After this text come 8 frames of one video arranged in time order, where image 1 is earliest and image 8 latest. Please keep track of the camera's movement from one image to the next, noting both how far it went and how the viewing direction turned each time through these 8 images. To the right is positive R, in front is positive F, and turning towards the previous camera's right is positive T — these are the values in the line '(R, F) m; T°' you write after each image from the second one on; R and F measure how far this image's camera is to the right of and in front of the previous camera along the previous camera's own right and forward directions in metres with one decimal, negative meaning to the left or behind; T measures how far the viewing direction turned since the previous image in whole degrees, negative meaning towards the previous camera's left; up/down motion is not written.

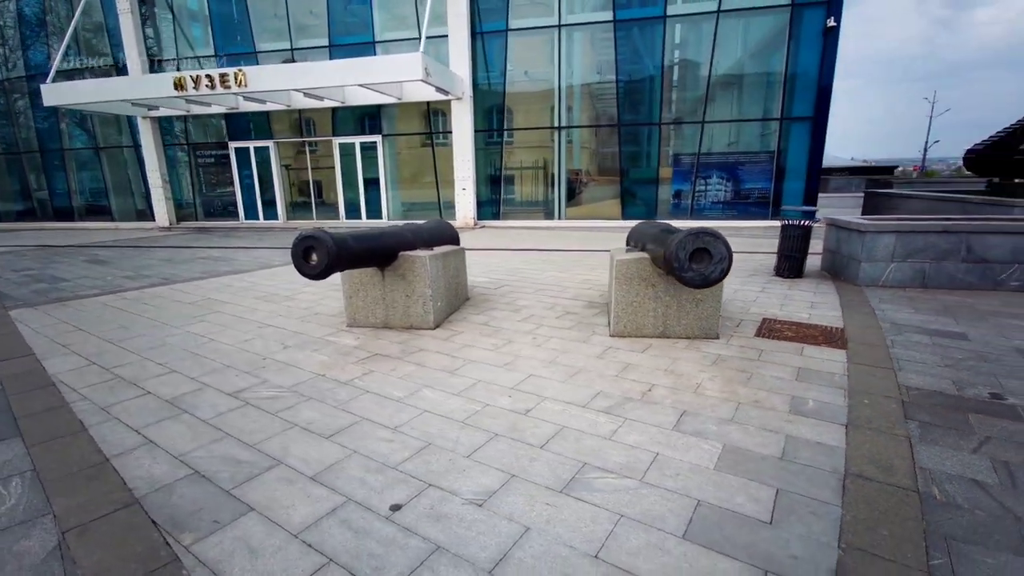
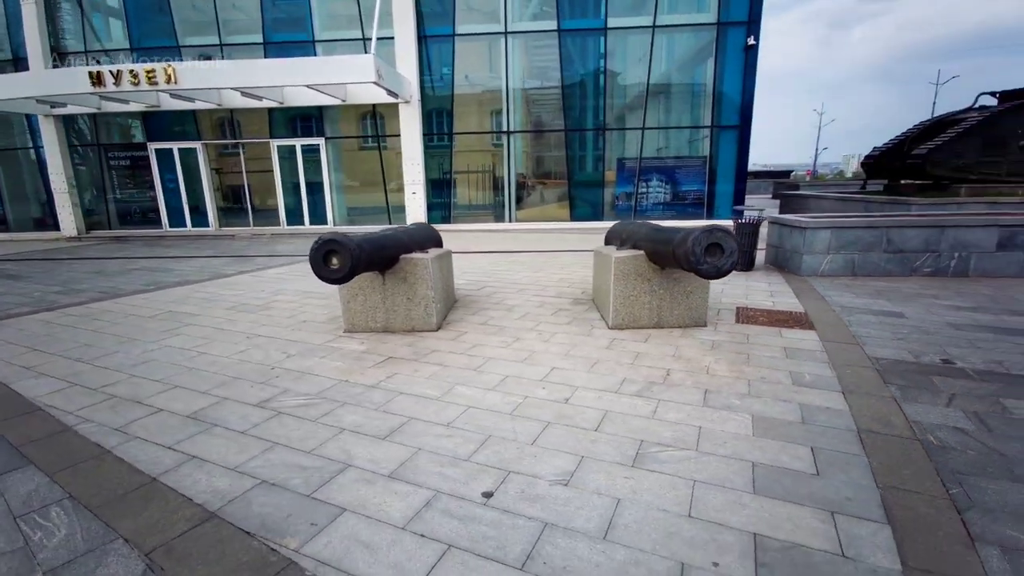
(-0.8, -0.1) m; +8°
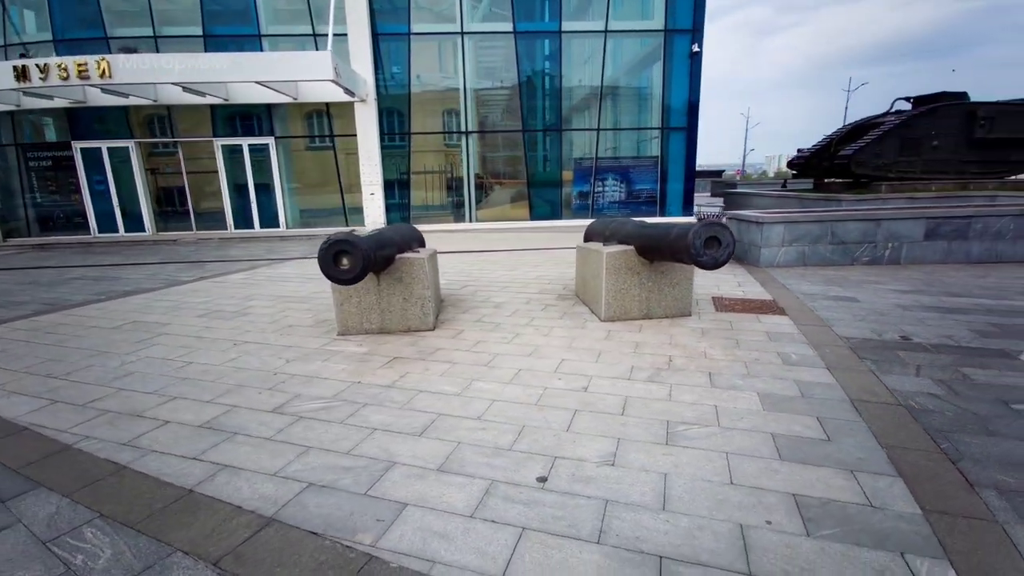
(-0.6, -0.1) m; +6°
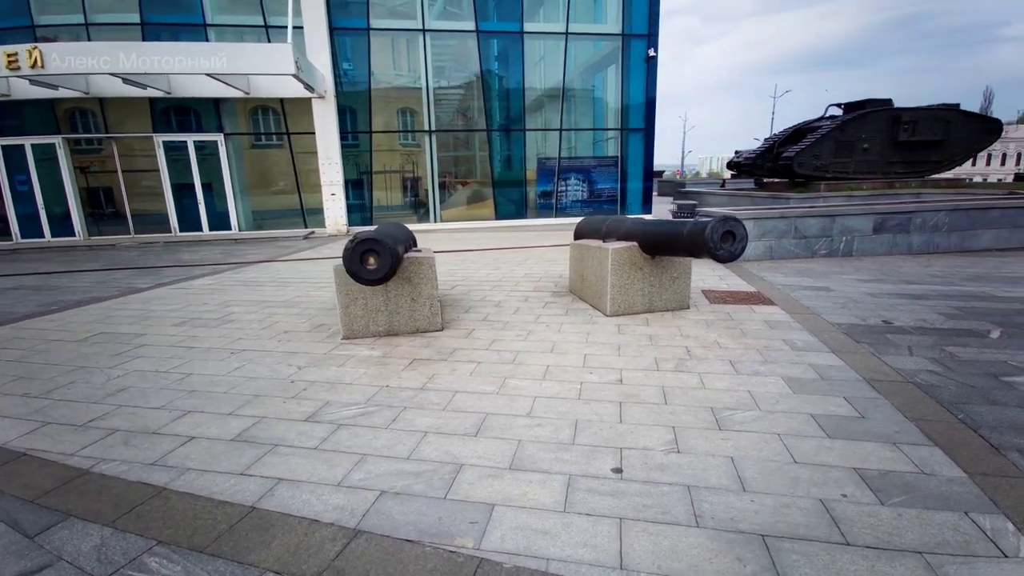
(-0.7, 0.0) m; +6°
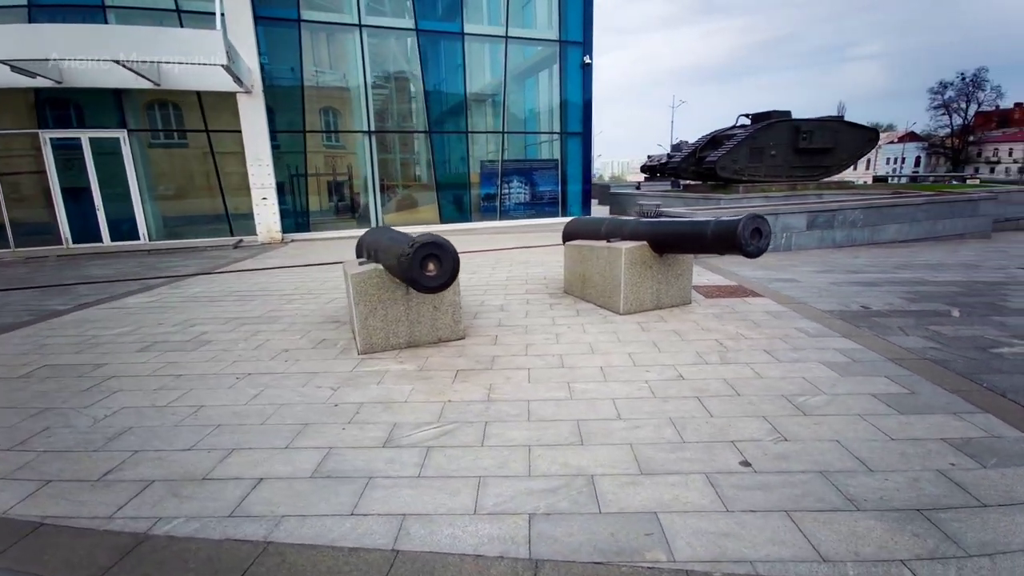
(-1.2, +0.3) m; +10°
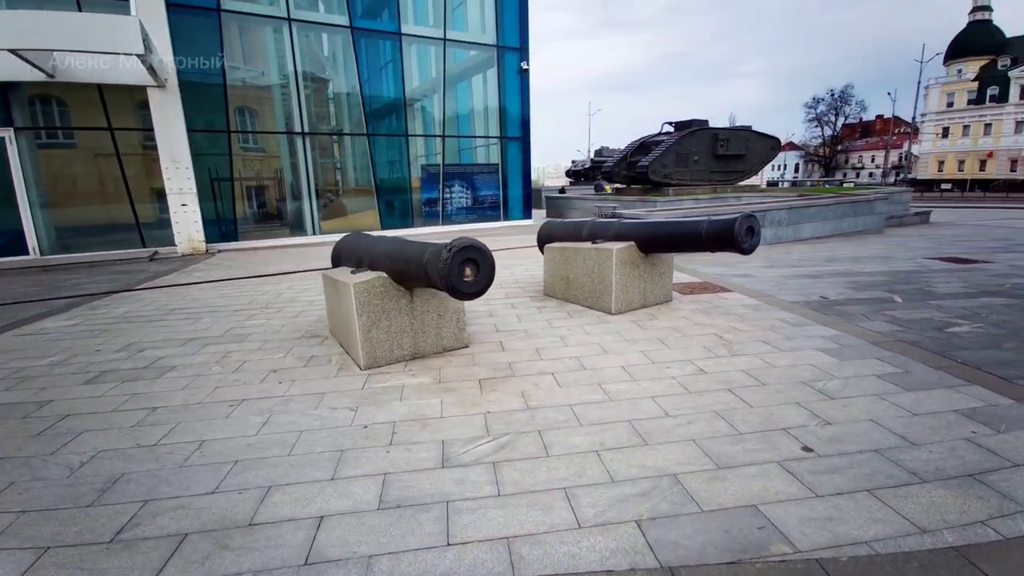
(-0.9, +0.2) m; +9°
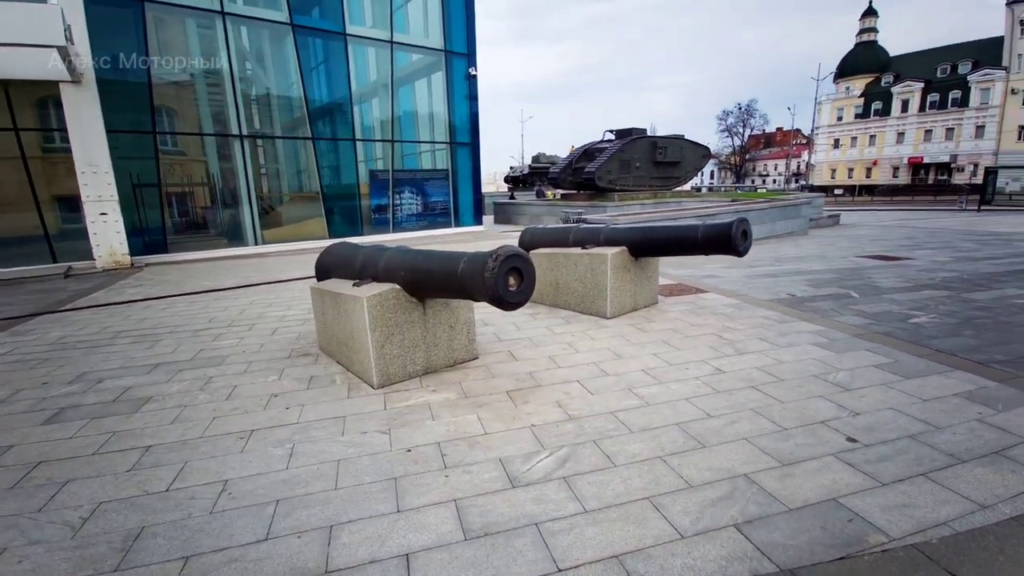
(-0.8, +0.2) m; +8°
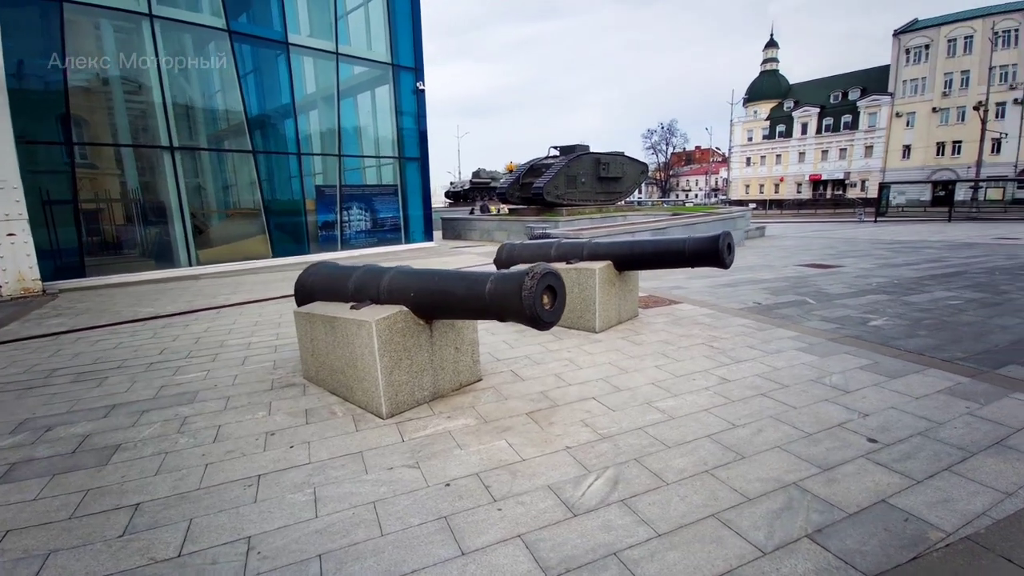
(-0.7, +0.2) m; +8°
